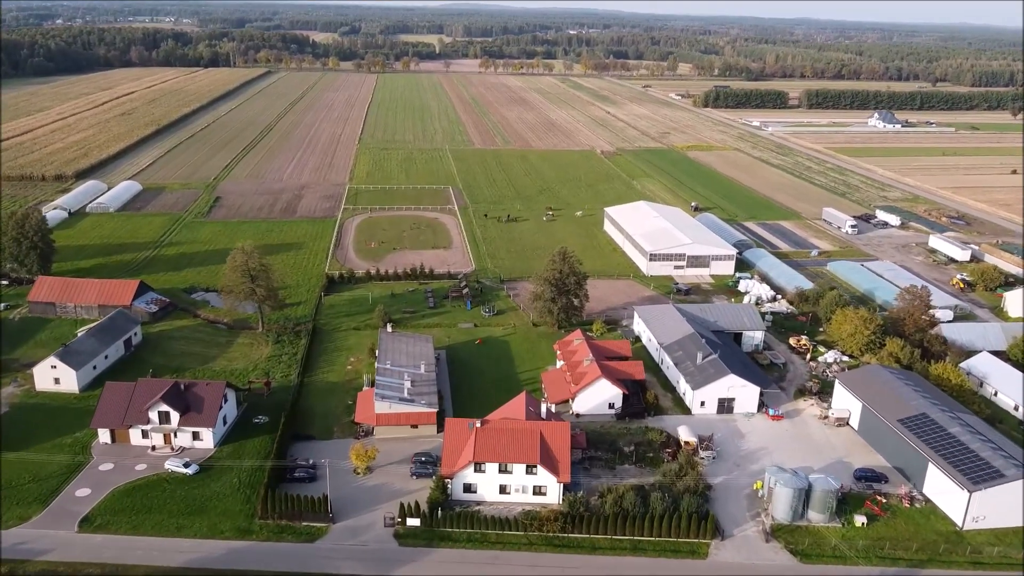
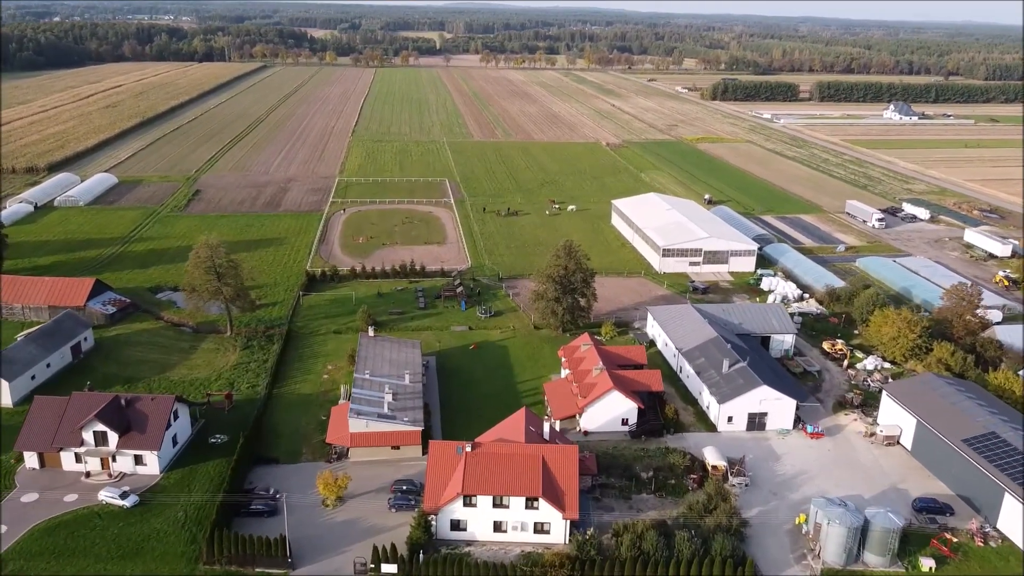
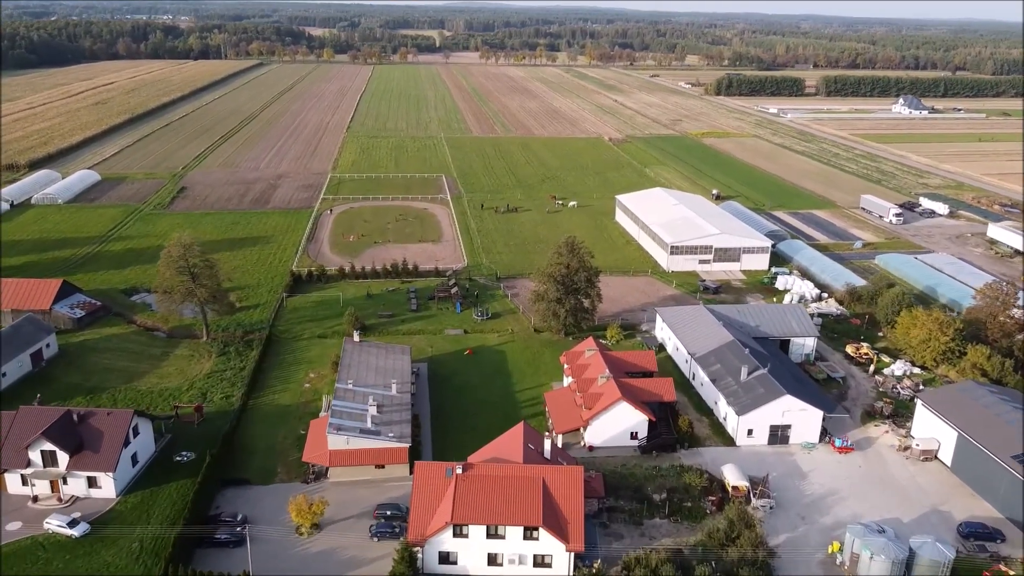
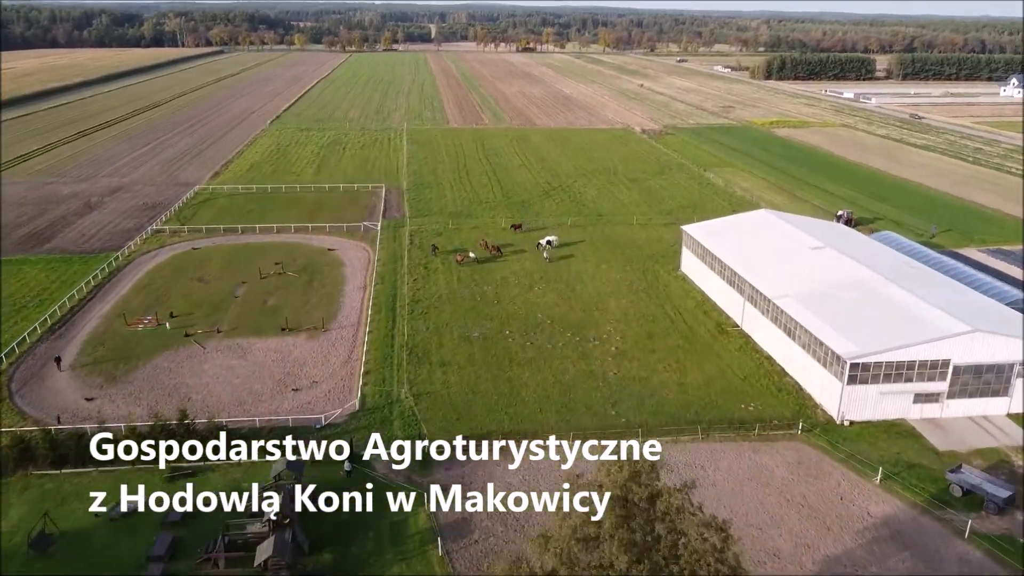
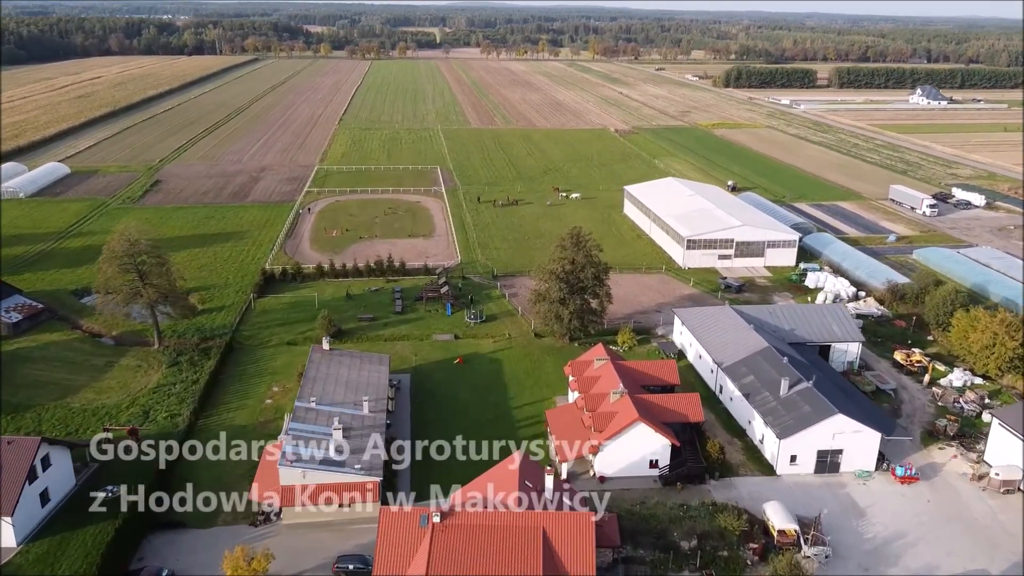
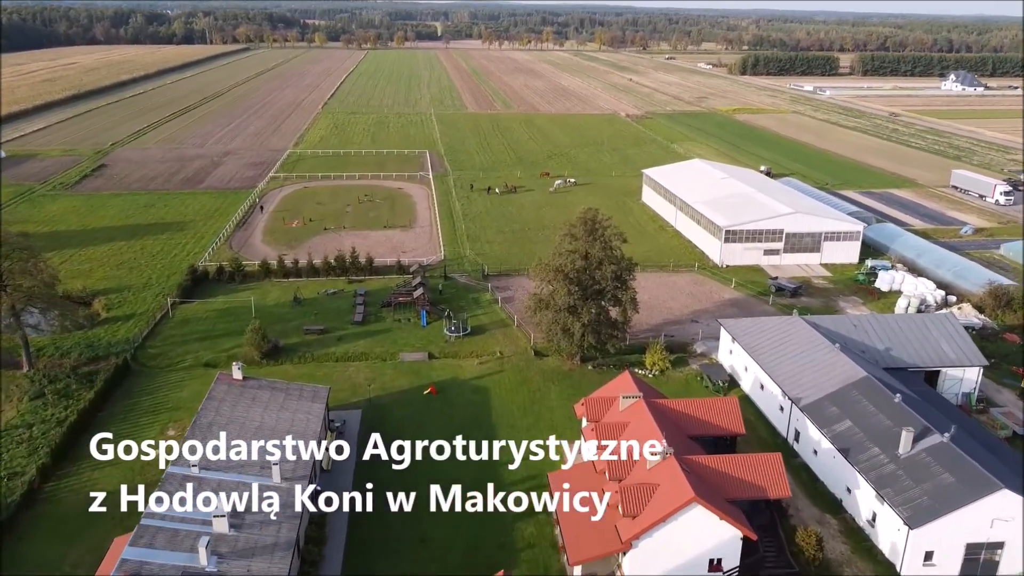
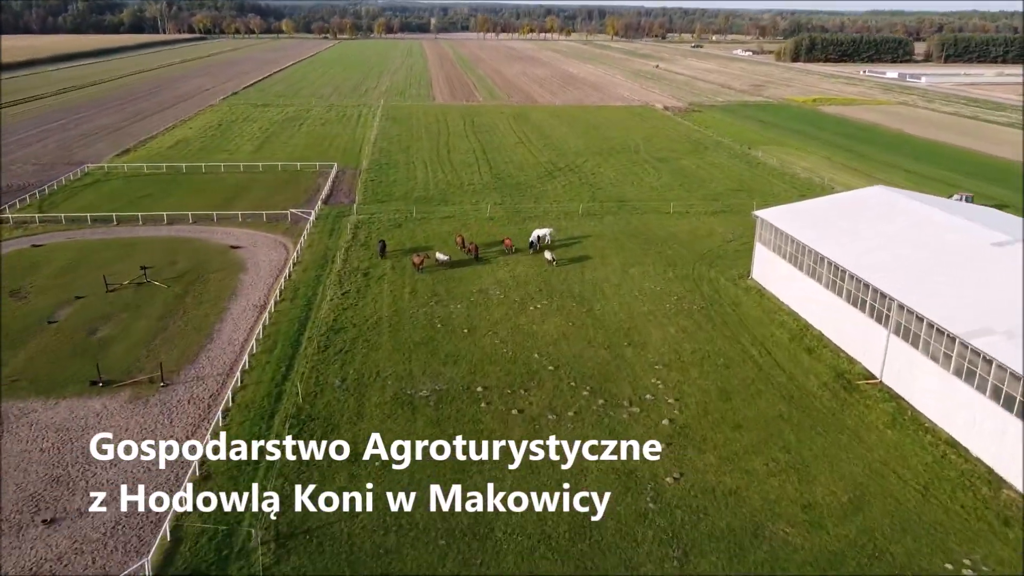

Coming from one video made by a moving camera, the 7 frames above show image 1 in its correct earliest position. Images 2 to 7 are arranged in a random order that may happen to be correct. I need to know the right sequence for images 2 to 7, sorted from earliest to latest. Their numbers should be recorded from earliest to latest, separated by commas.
2, 3, 5, 6, 4, 7
